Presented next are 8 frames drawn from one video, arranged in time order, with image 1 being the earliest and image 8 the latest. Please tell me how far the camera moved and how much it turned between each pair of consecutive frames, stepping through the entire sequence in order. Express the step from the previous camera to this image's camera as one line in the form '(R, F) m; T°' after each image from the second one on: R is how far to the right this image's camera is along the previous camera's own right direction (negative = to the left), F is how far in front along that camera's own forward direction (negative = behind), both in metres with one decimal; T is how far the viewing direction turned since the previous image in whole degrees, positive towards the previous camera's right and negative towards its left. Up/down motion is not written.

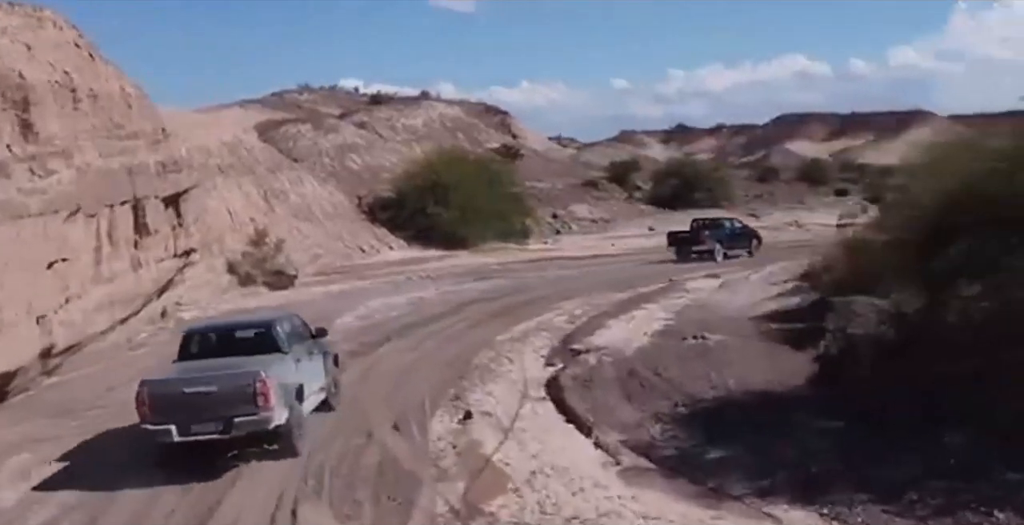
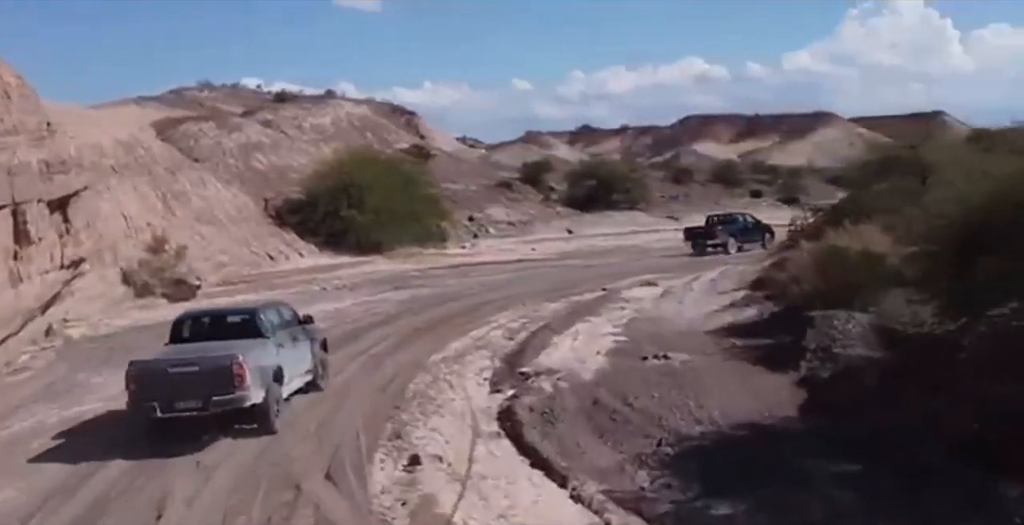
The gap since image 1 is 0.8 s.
(-0.7, +2.9) m; +5°
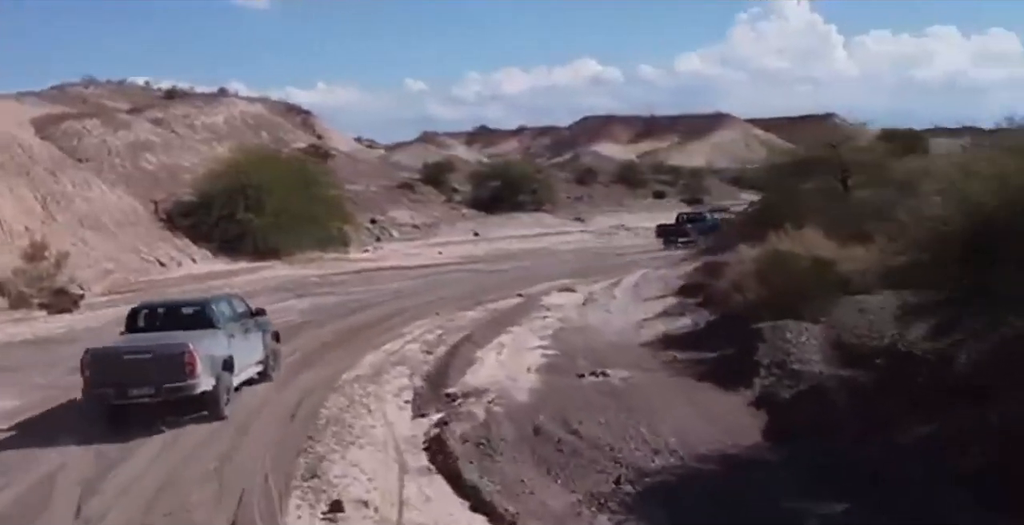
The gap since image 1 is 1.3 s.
(-0.5, +2.1) m; +5°
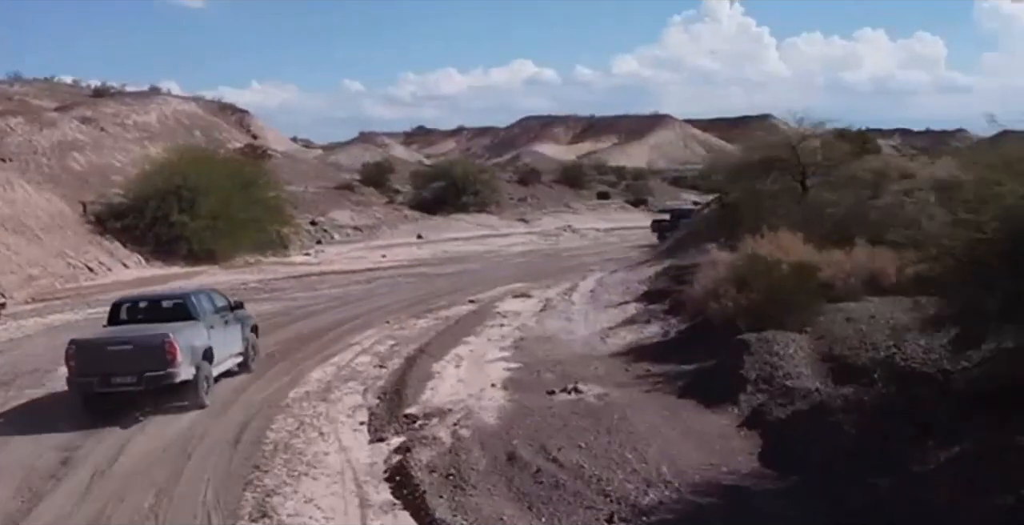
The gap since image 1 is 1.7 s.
(-0.4, +1.6) m; +3°
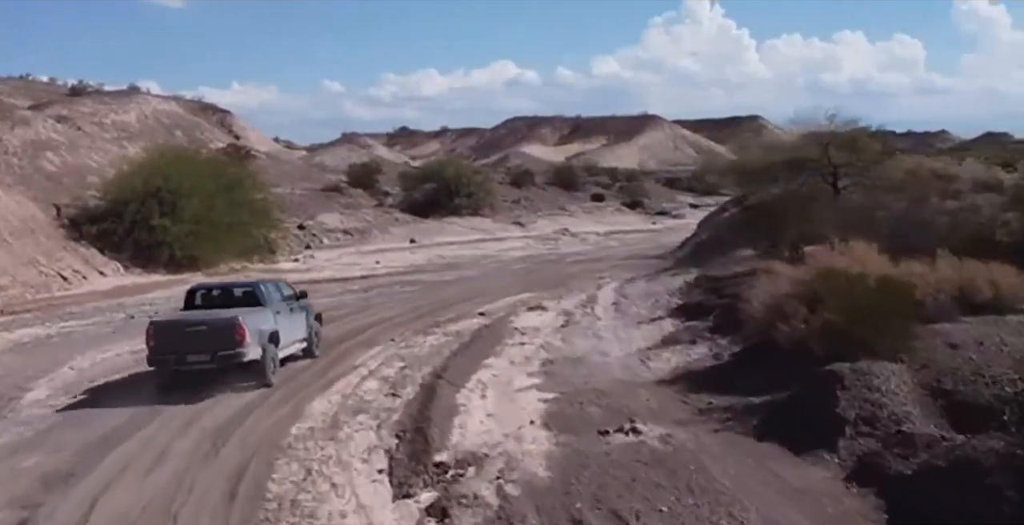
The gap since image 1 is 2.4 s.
(-0.9, +2.9) m; +1°
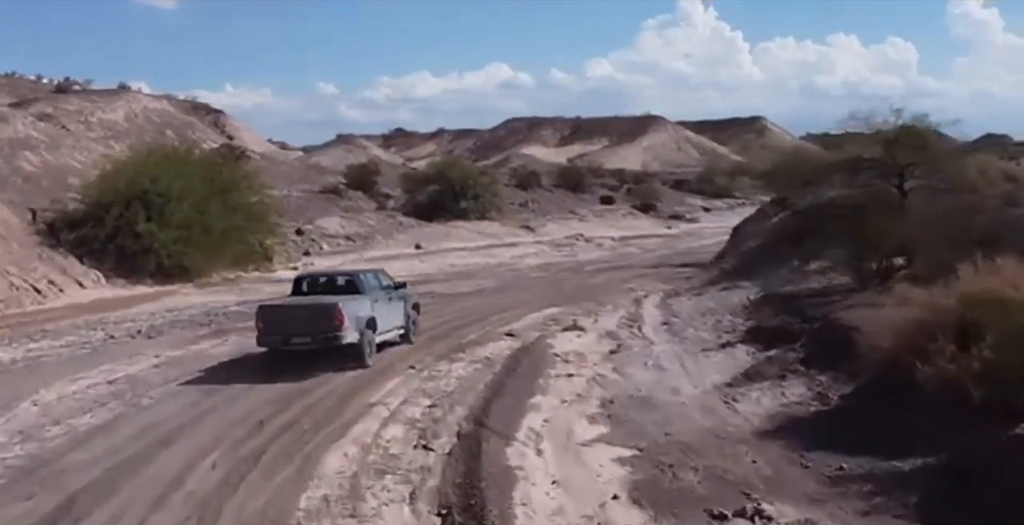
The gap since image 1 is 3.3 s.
(-0.9, +4.0) m; 0°
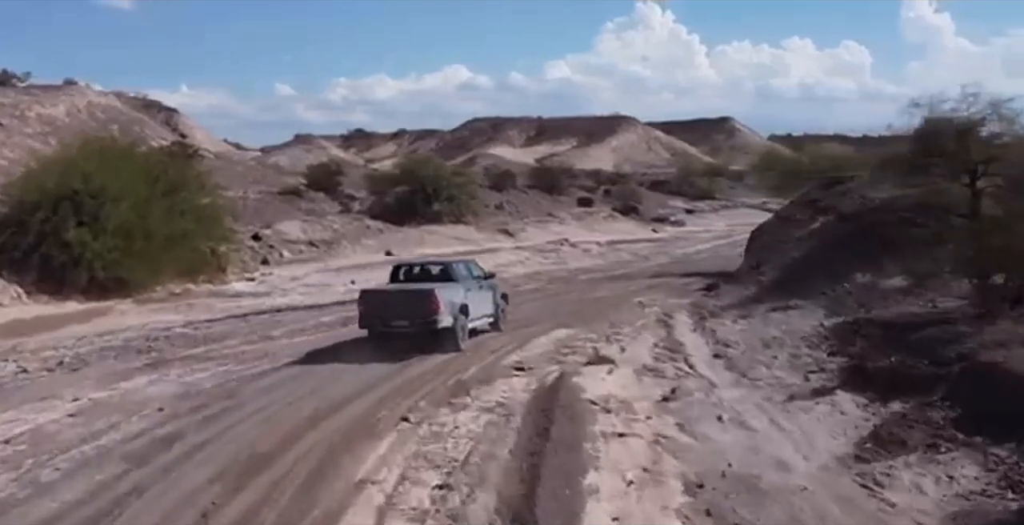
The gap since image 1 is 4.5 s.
(-1.0, +5.5) m; +2°
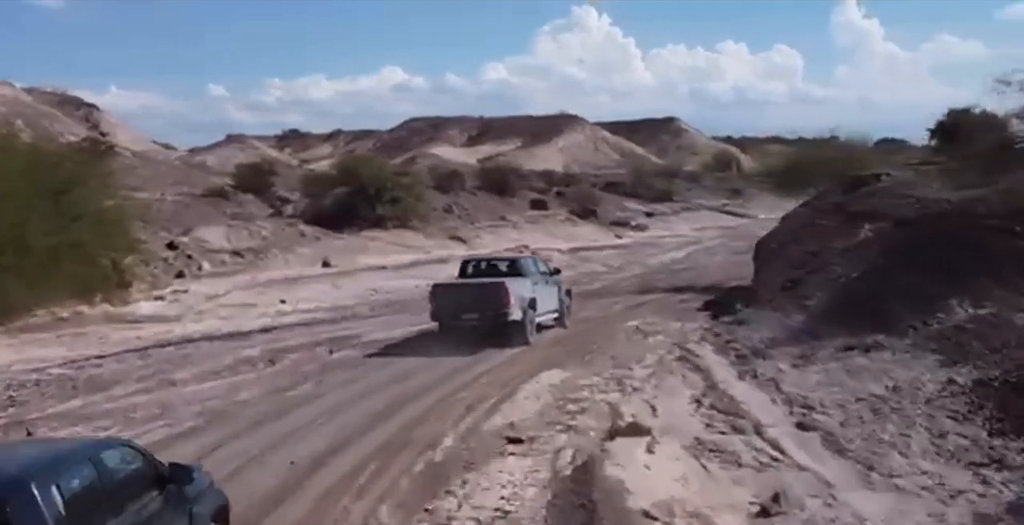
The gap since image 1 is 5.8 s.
(-0.8, +6.6) m; +3°
